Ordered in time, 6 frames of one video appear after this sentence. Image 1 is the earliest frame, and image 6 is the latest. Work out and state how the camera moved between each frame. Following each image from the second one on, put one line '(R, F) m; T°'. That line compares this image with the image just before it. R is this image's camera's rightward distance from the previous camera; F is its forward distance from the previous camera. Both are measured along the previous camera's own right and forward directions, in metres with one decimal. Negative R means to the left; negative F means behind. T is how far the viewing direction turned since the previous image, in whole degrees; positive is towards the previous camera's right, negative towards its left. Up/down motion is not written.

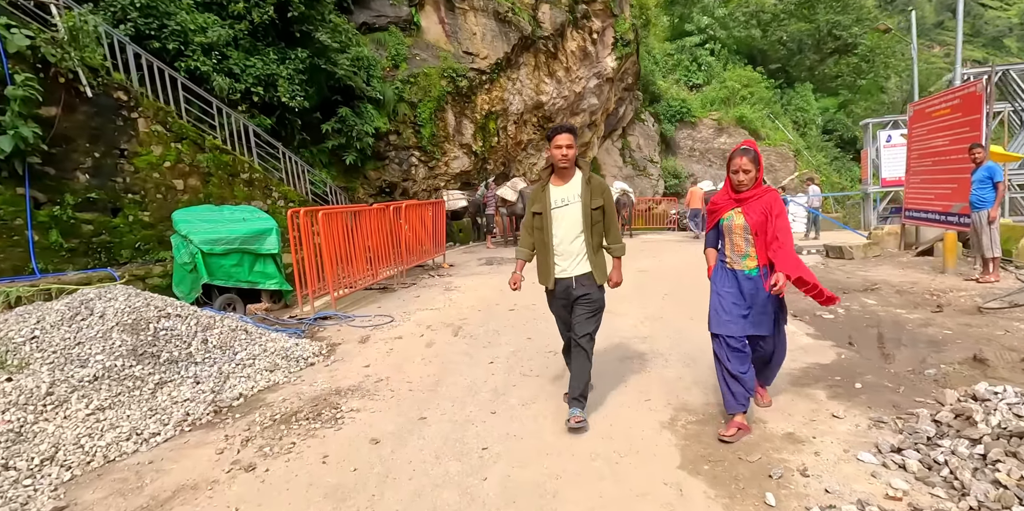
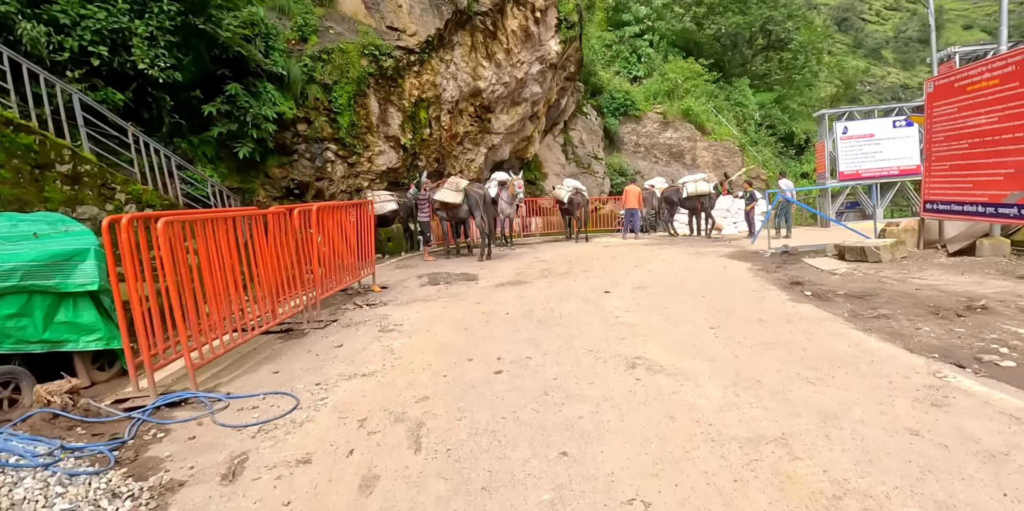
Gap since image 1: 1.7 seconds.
(-0.4, +2.4) m; +8°
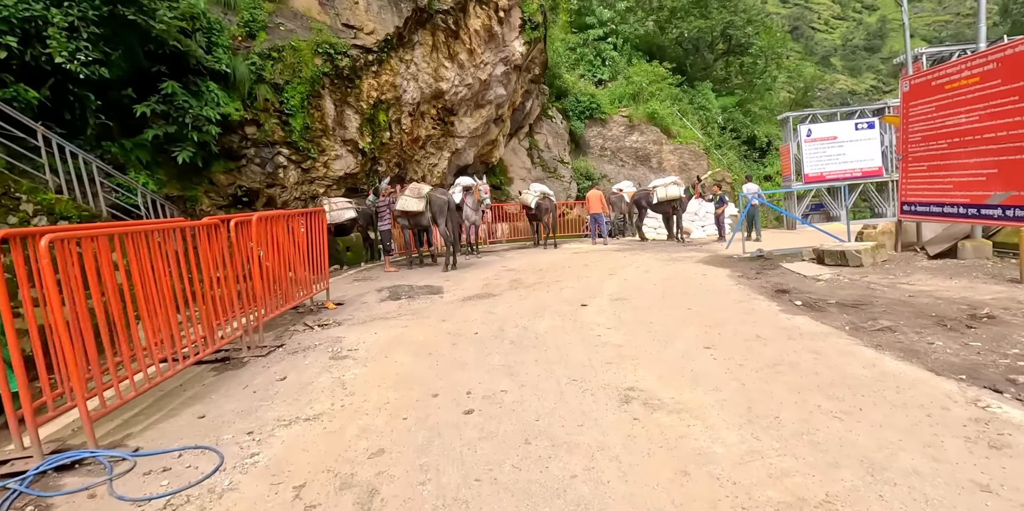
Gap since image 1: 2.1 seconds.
(0.0, +0.6) m; +4°
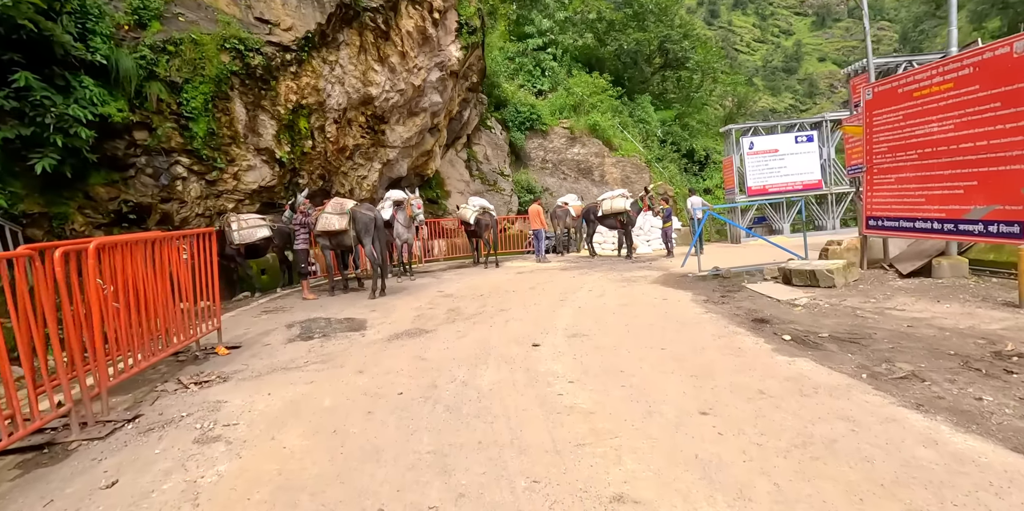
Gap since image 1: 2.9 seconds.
(0.0, +1.1) m; +6°
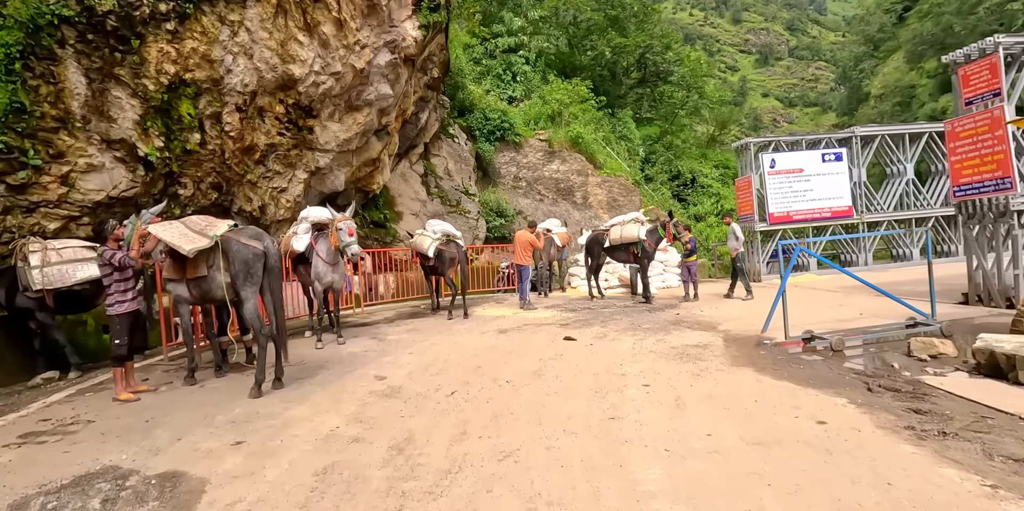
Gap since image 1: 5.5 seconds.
(-0.4, +3.5) m; +5°
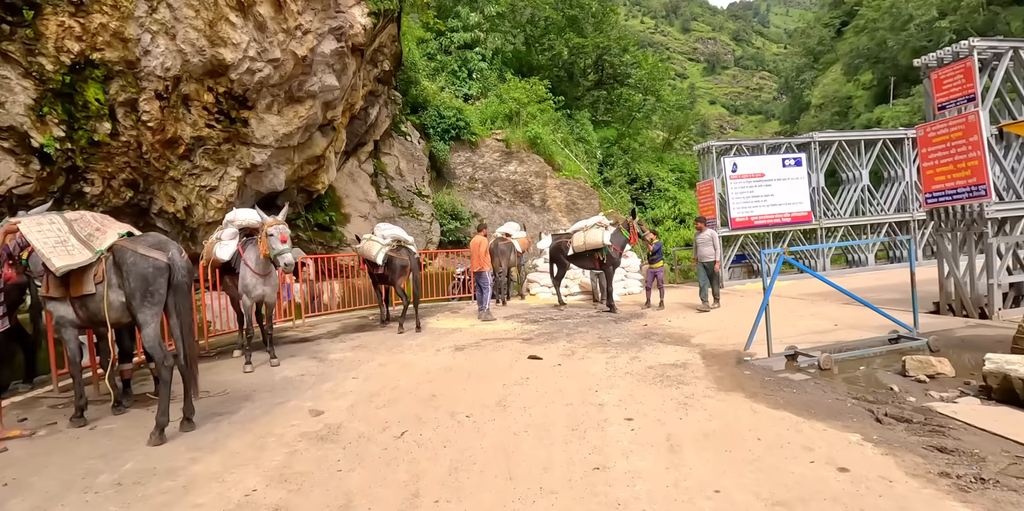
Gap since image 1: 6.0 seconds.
(-0.1, +0.7) m; +5°
